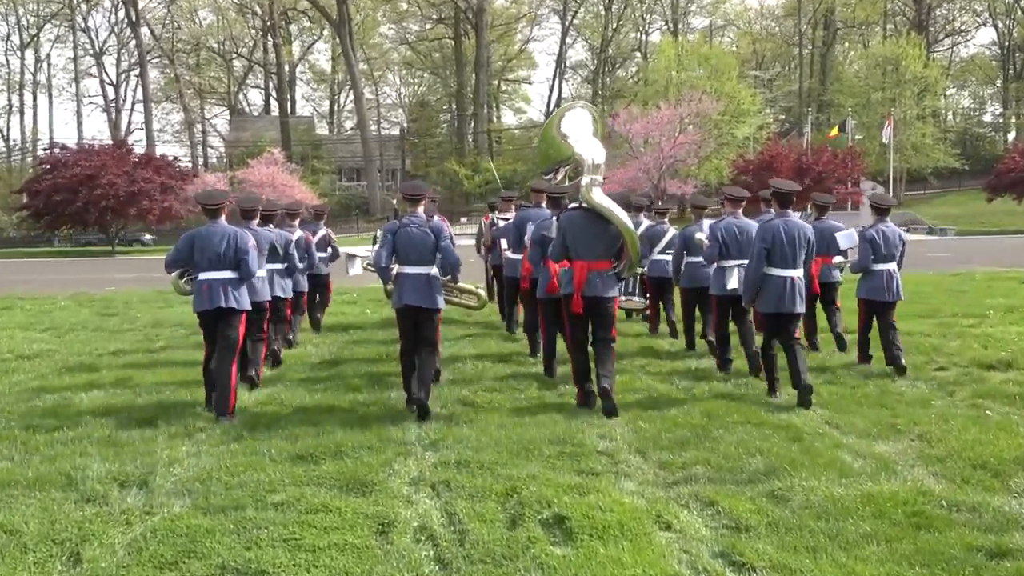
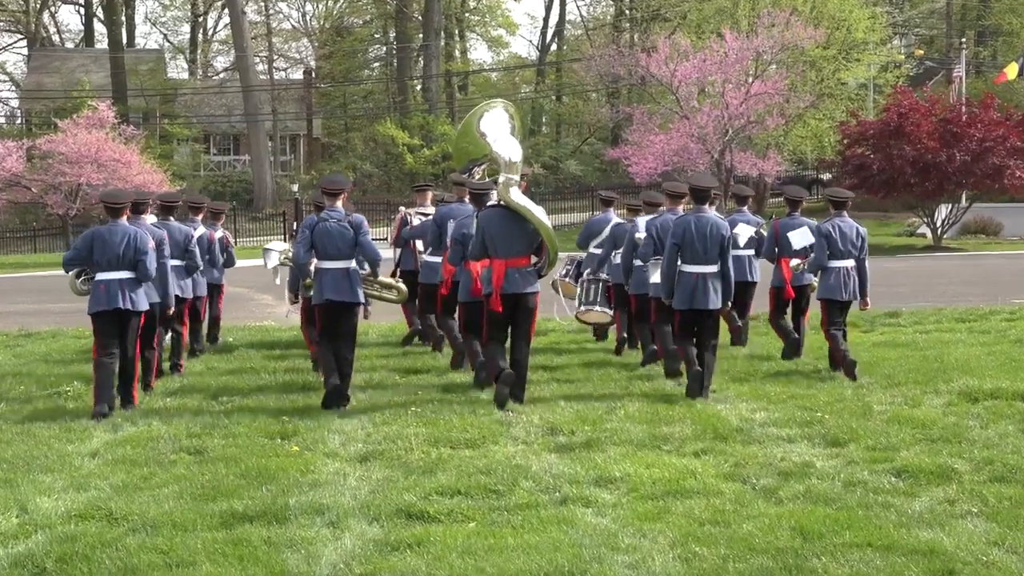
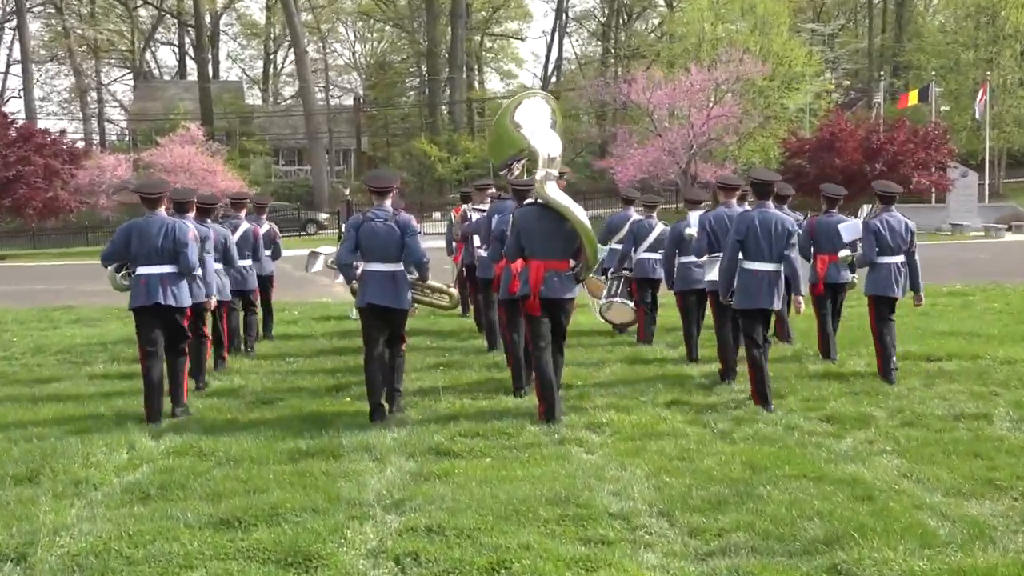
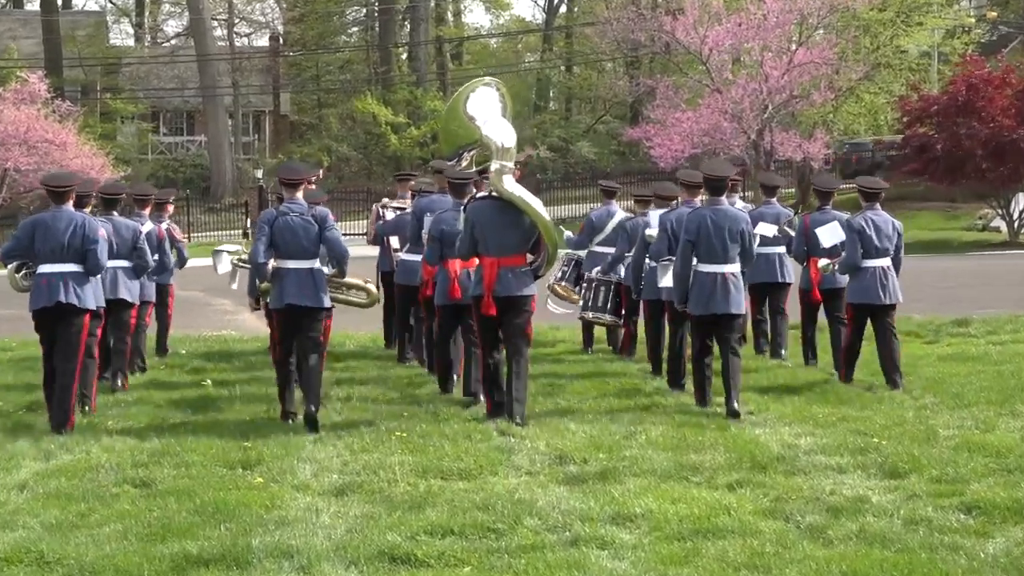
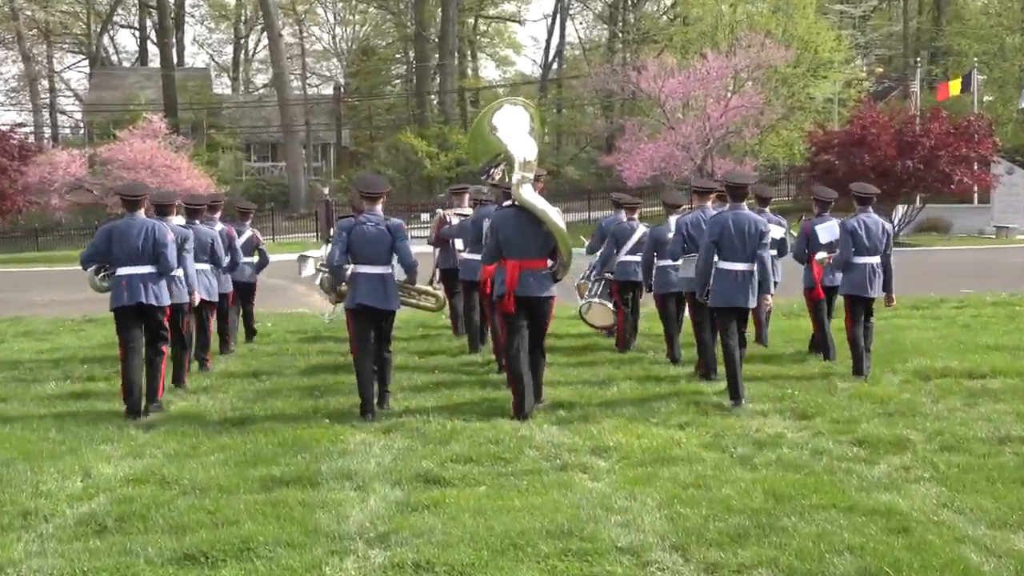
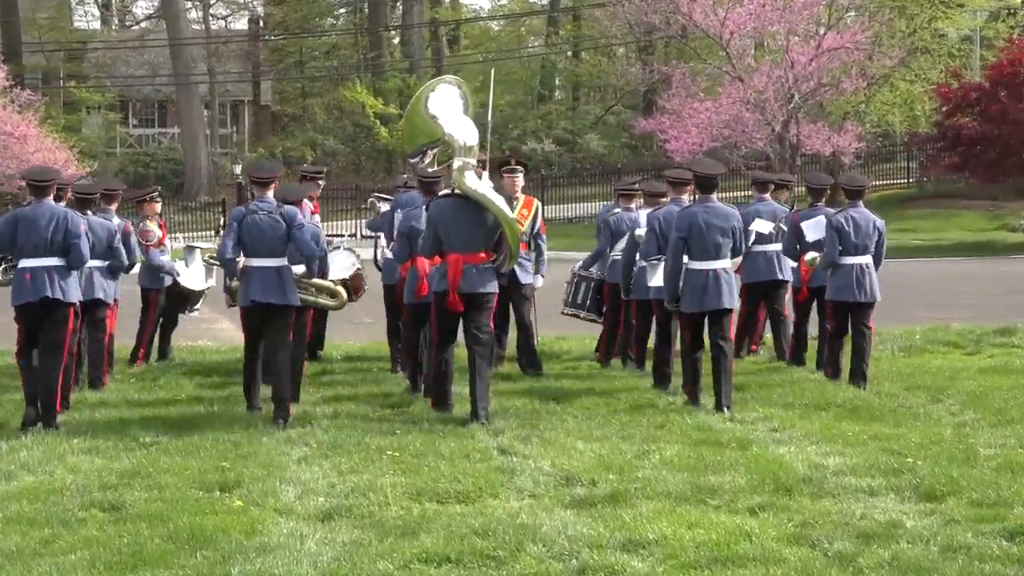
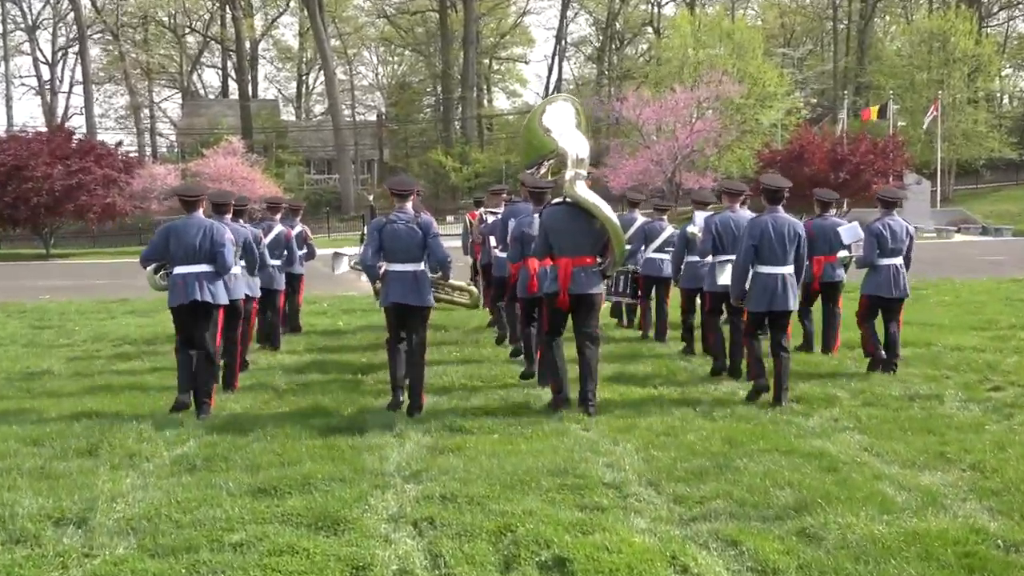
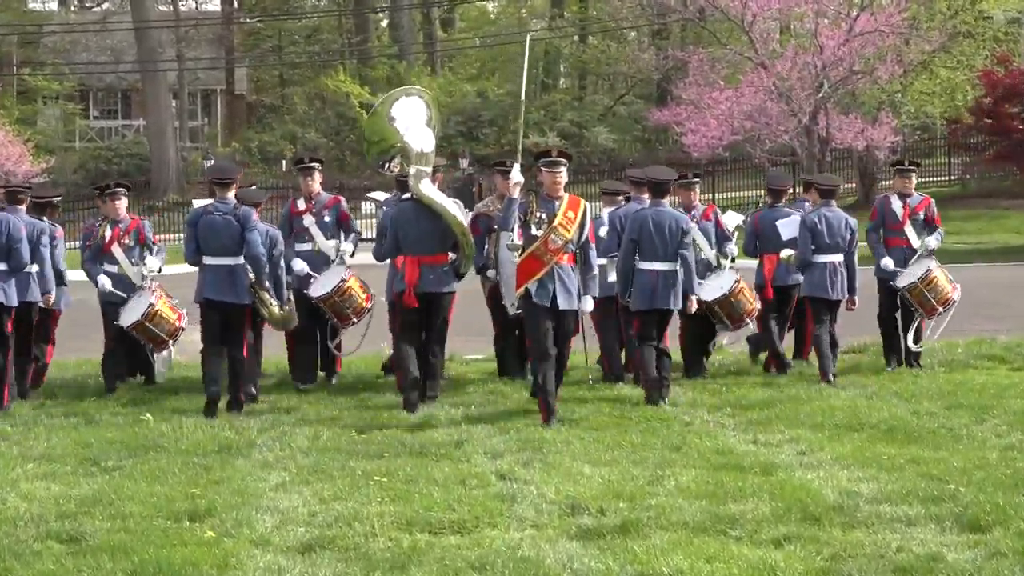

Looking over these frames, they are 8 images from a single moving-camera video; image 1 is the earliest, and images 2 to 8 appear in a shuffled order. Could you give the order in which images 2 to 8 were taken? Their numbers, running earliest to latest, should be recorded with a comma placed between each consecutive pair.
7, 3, 5, 2, 4, 6, 8
